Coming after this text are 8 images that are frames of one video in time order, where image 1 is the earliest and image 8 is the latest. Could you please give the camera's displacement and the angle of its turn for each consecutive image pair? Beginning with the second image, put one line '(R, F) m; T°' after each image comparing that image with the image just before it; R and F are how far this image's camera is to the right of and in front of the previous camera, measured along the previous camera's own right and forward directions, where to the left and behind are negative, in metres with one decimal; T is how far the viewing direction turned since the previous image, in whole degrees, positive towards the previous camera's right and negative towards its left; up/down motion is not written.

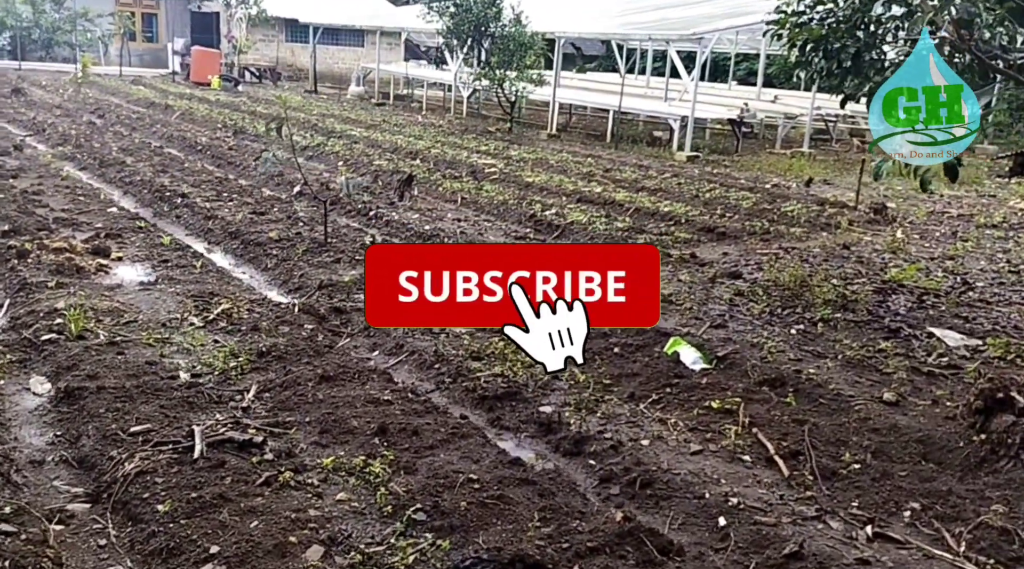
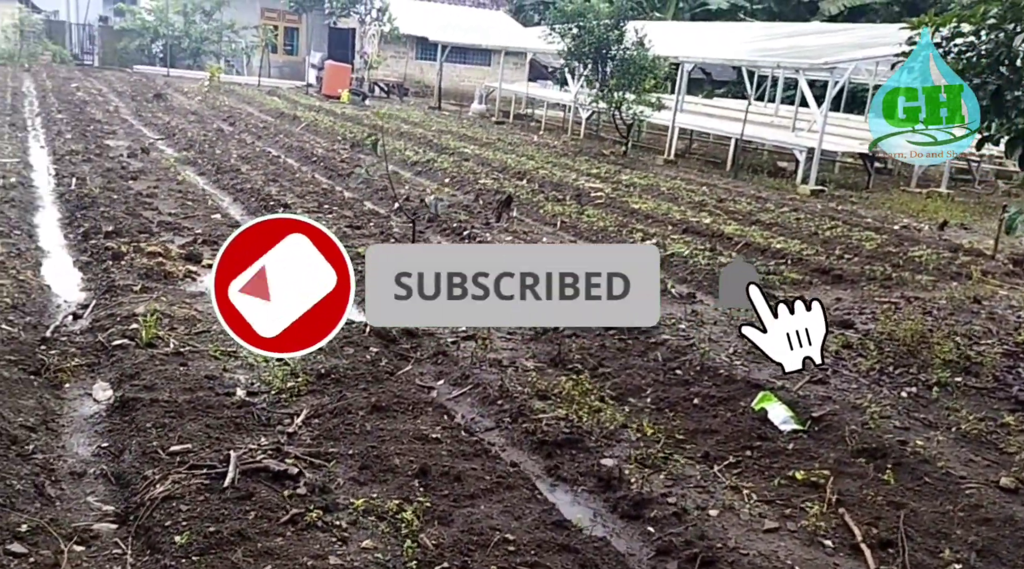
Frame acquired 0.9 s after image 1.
(+0.2, +0.4) m; -7°
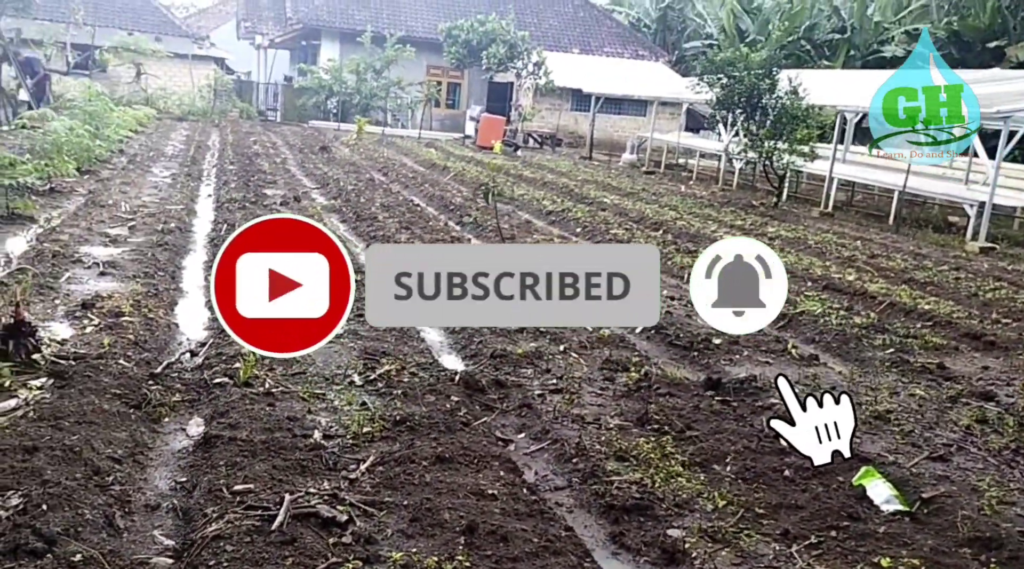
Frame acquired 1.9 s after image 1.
(+0.4, +0.1) m; -10°
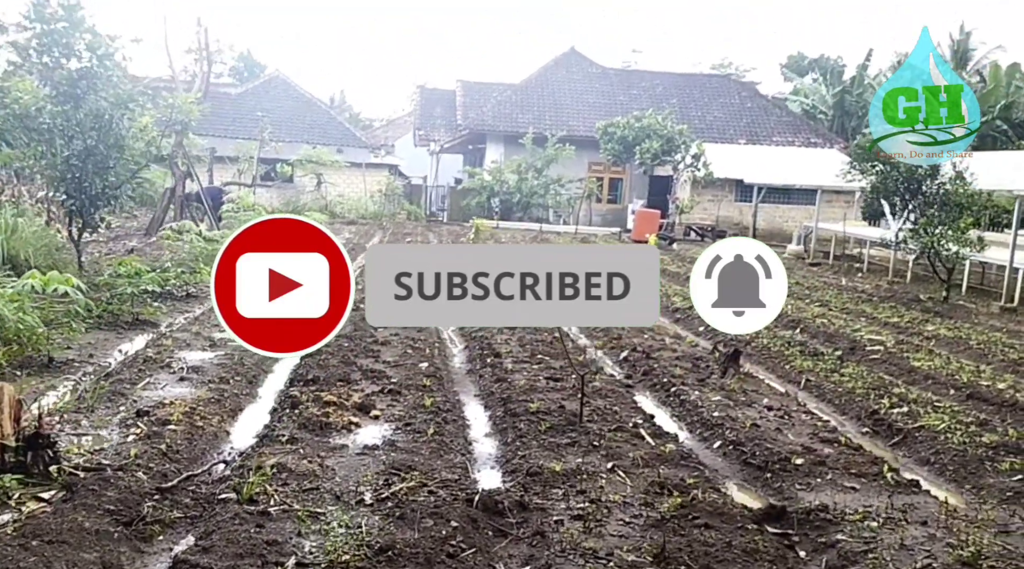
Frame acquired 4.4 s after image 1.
(+0.9, +0.6) m; -11°
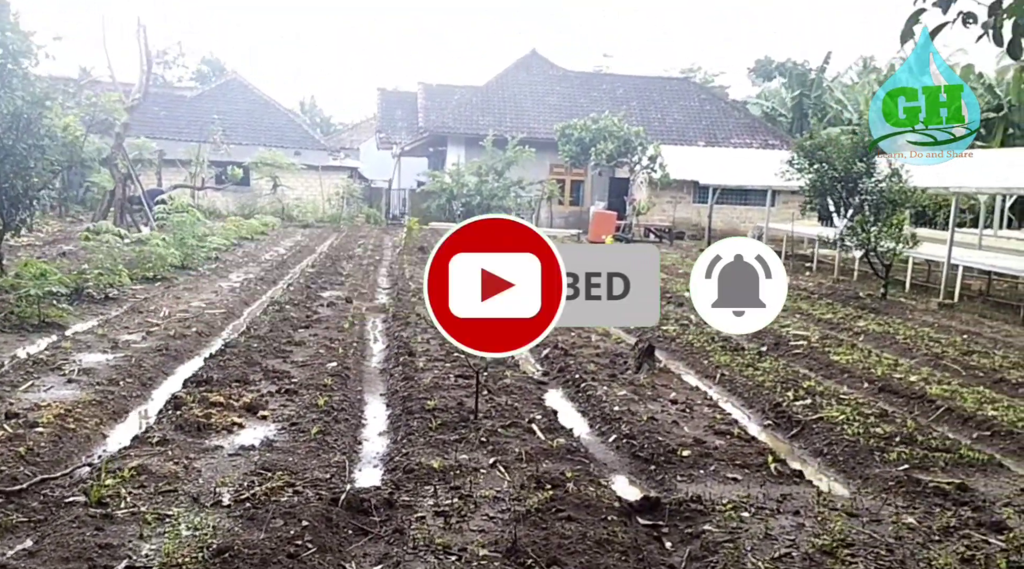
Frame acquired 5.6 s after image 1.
(+0.6, +0.1) m; +1°
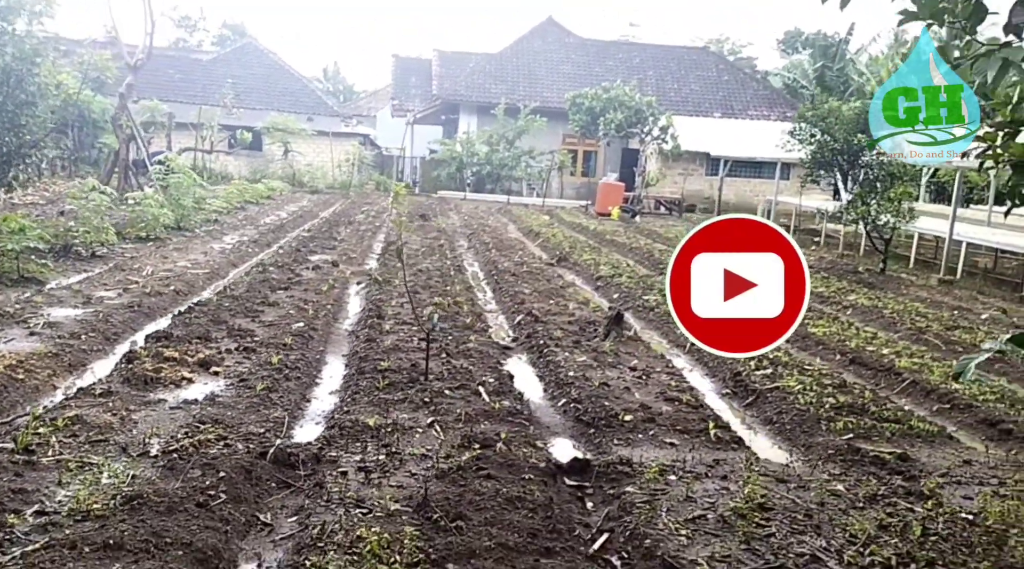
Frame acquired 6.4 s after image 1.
(+0.5, 0.0) m; -2°
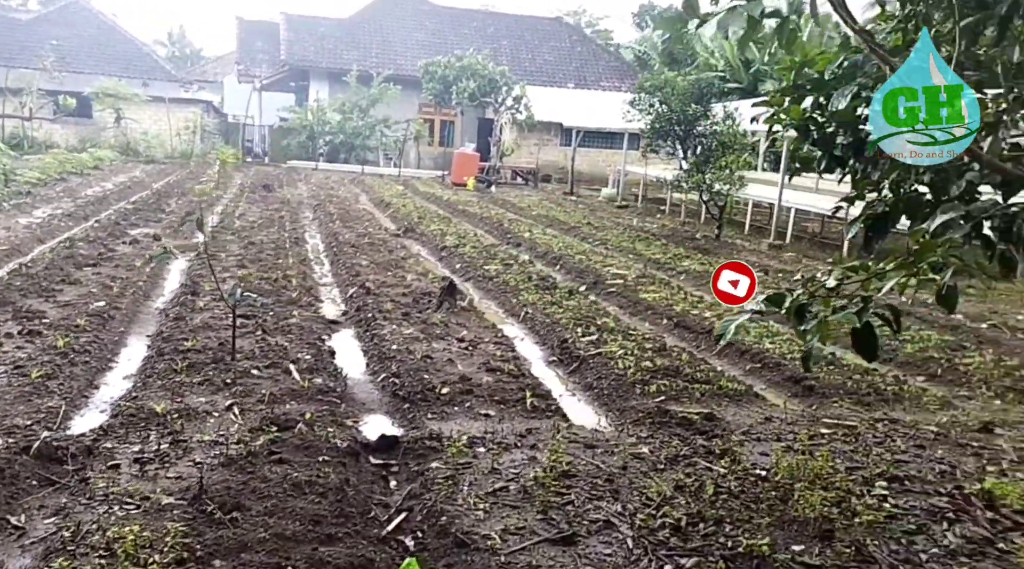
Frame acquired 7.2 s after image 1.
(+0.3, +0.2) m; +7°
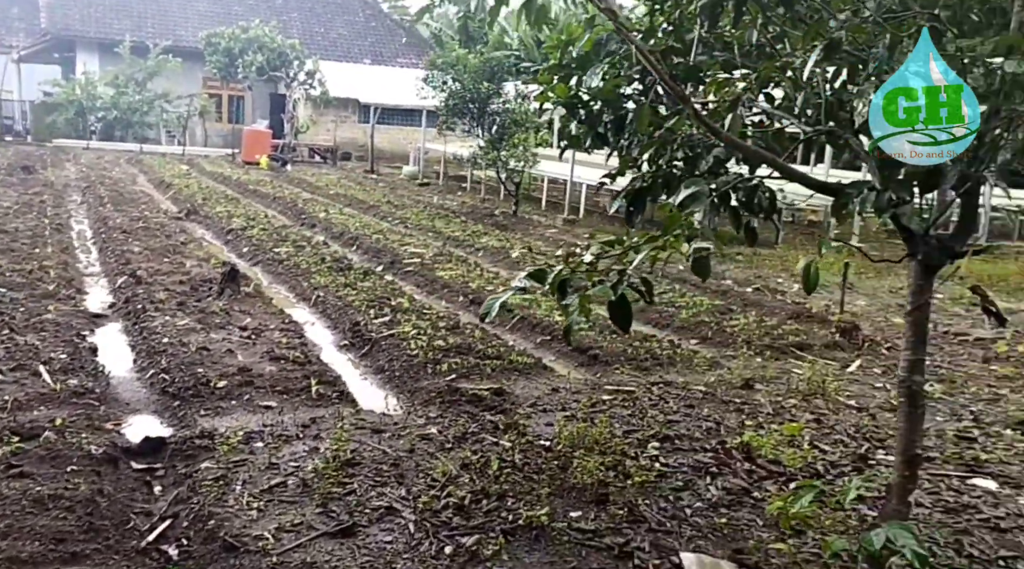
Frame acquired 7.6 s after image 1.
(+0.2, +0.1) m; +11°
